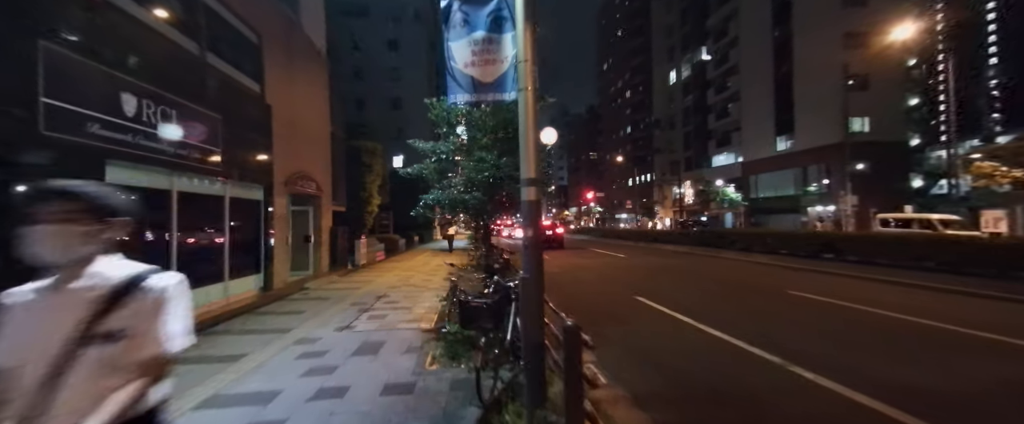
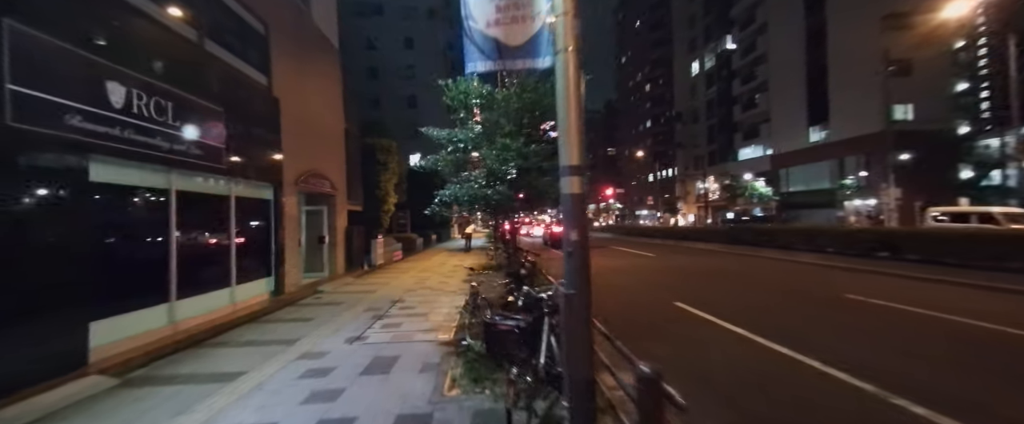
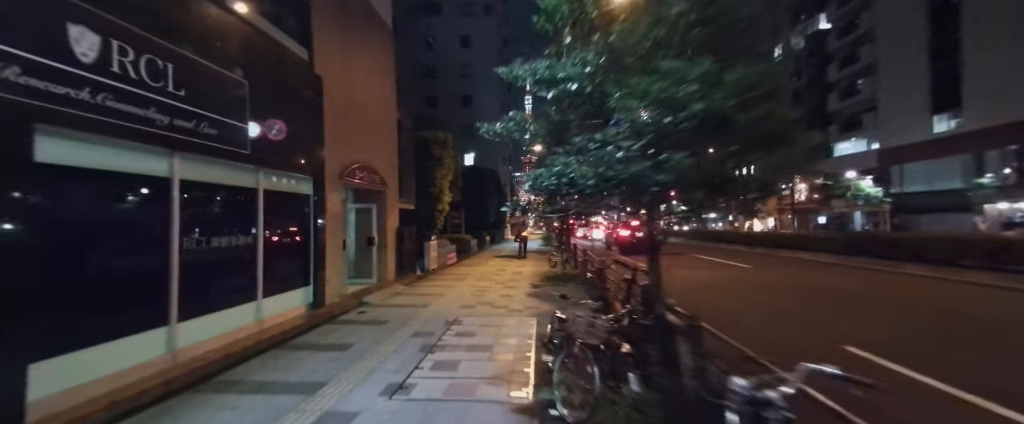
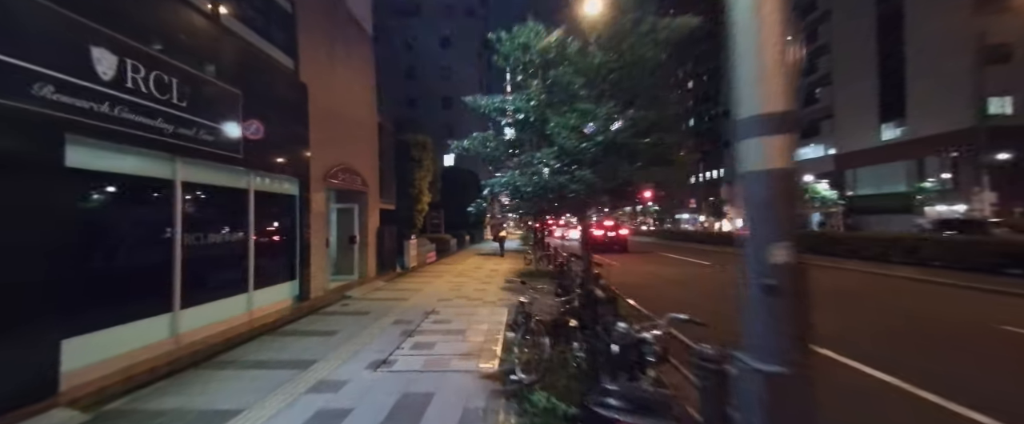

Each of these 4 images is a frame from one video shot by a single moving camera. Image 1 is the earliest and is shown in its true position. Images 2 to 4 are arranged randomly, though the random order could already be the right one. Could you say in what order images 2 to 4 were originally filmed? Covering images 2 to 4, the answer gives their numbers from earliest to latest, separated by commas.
2, 4, 3
